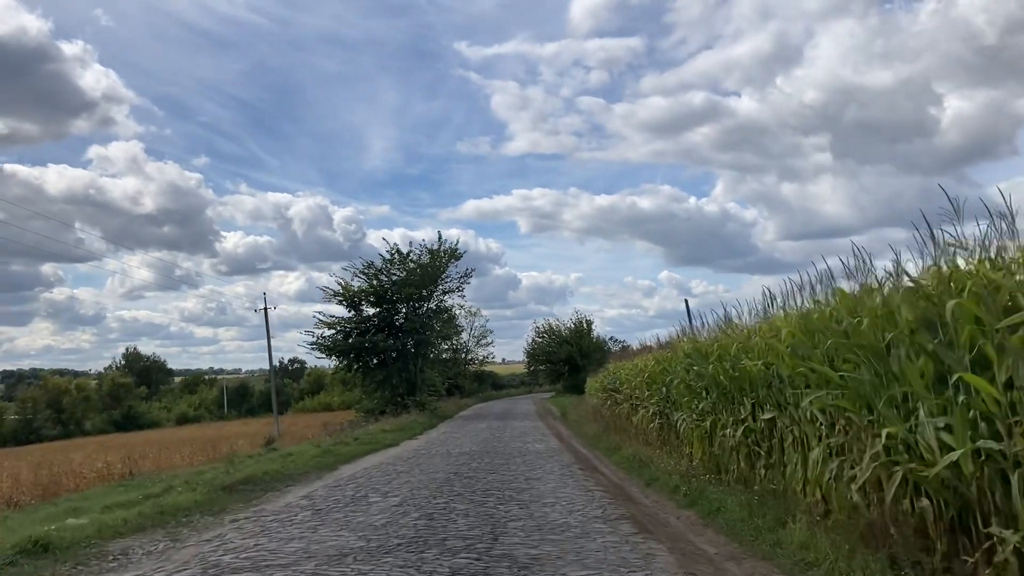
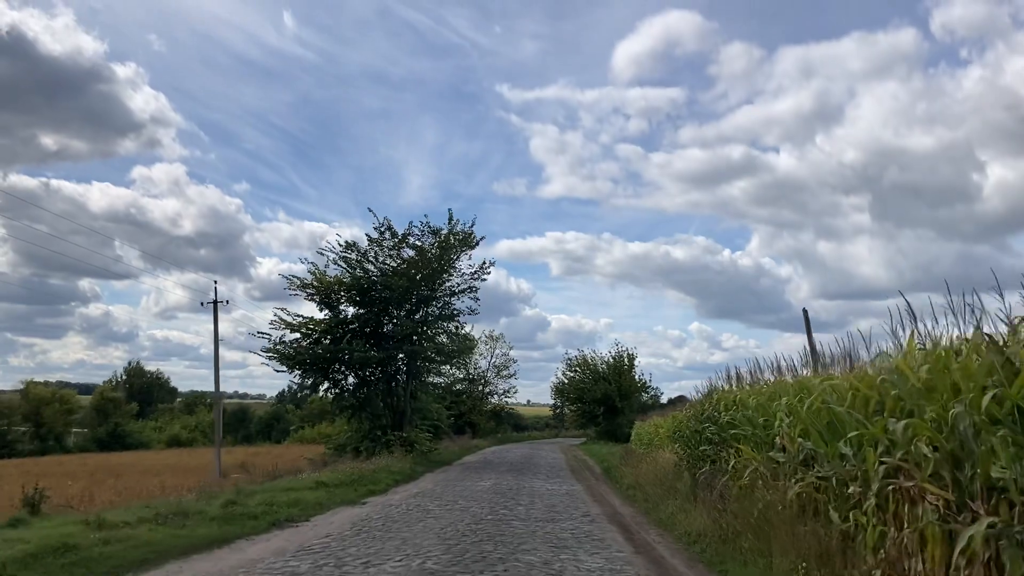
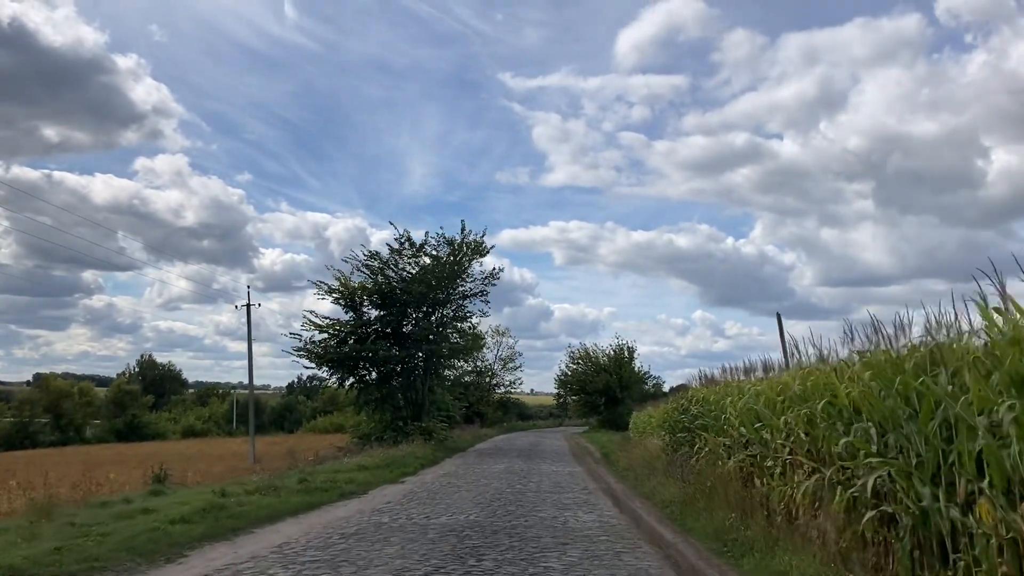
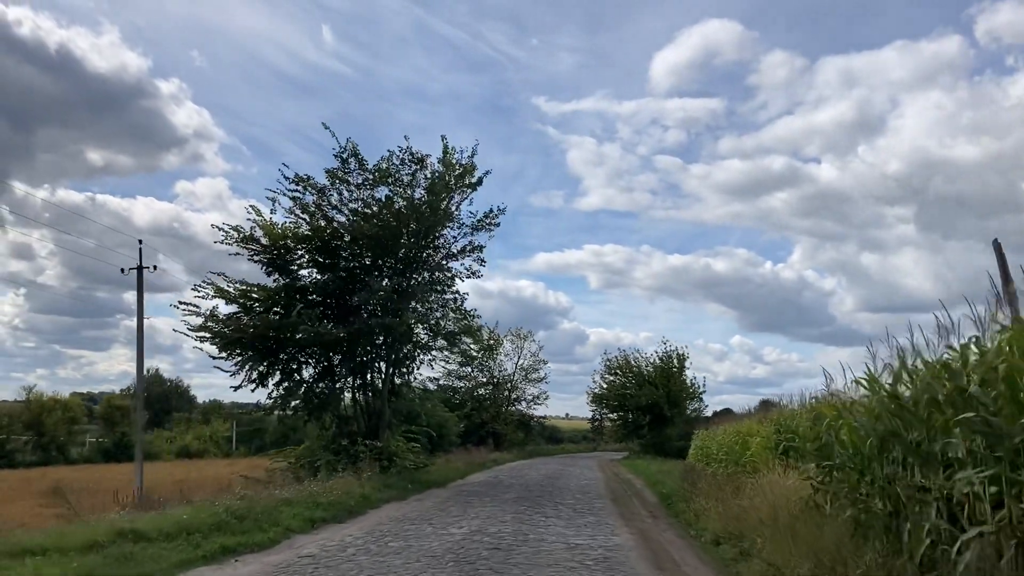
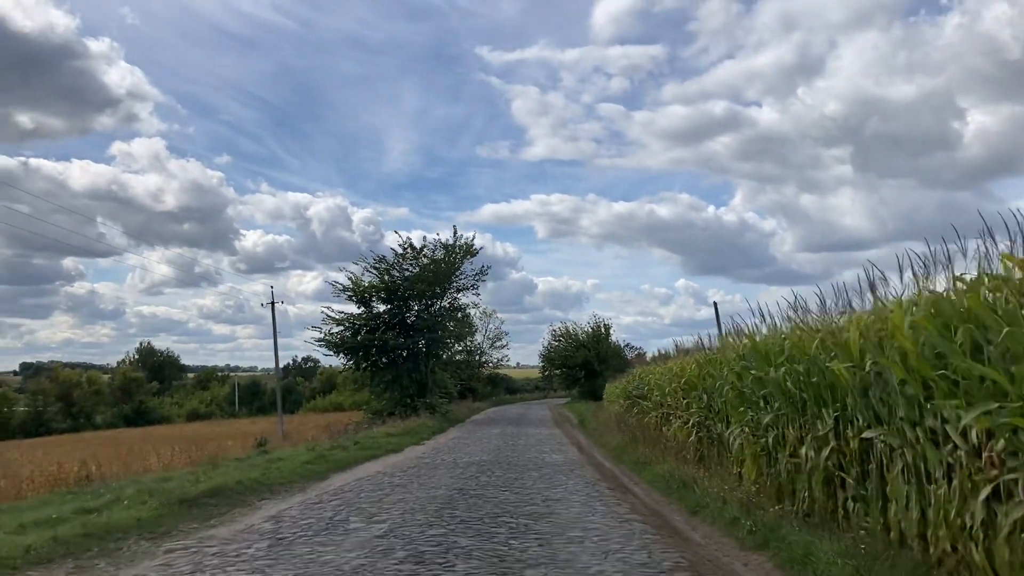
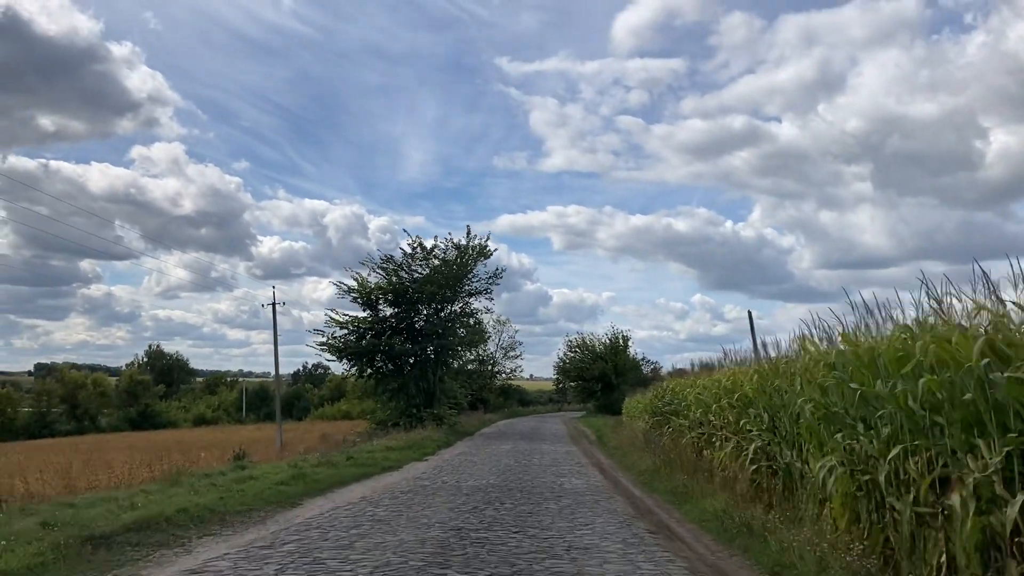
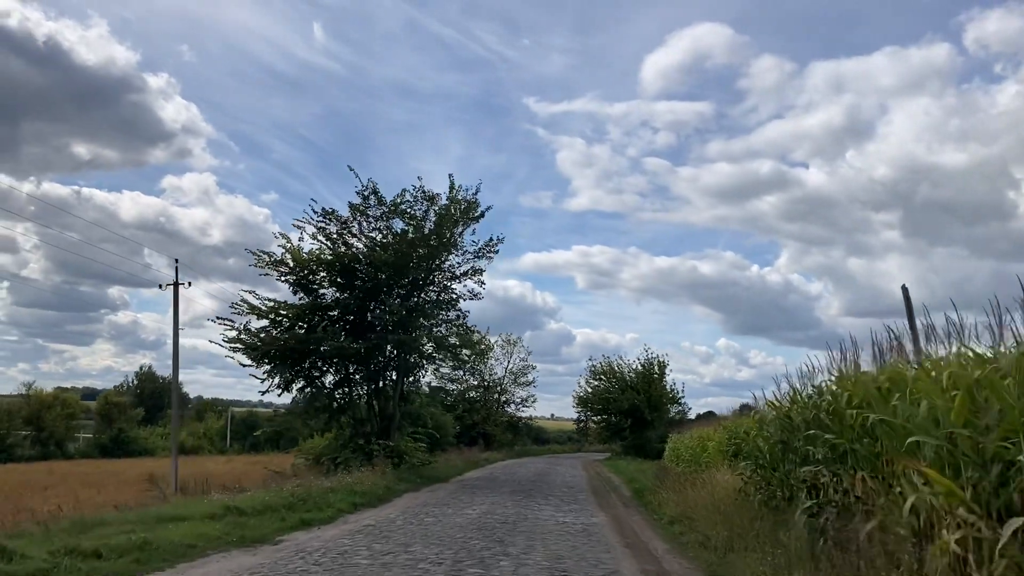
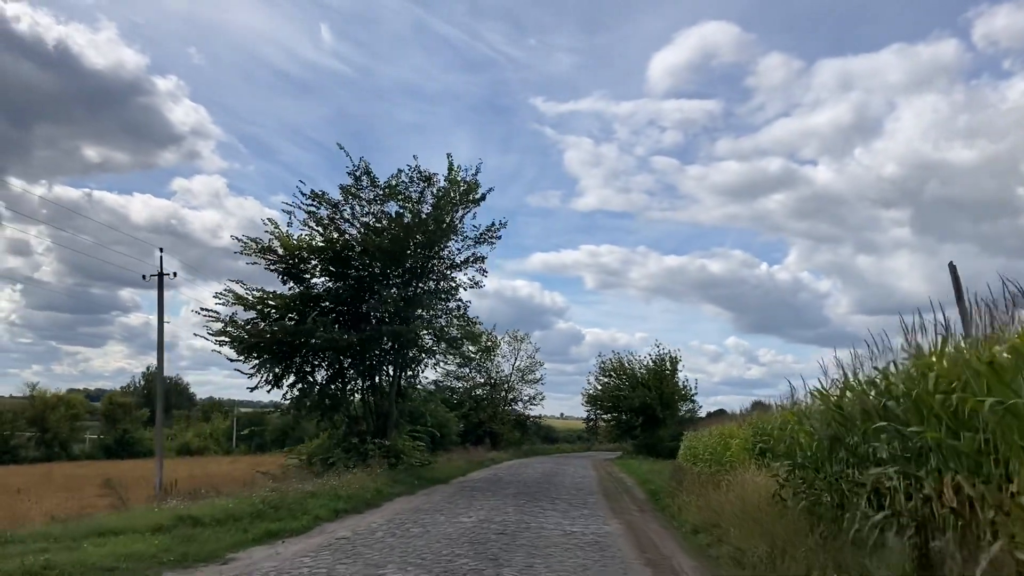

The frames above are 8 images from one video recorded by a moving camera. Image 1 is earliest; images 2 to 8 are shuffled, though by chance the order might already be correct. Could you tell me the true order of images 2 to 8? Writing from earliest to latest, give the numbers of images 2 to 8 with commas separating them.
5, 6, 3, 2, 7, 8, 4
